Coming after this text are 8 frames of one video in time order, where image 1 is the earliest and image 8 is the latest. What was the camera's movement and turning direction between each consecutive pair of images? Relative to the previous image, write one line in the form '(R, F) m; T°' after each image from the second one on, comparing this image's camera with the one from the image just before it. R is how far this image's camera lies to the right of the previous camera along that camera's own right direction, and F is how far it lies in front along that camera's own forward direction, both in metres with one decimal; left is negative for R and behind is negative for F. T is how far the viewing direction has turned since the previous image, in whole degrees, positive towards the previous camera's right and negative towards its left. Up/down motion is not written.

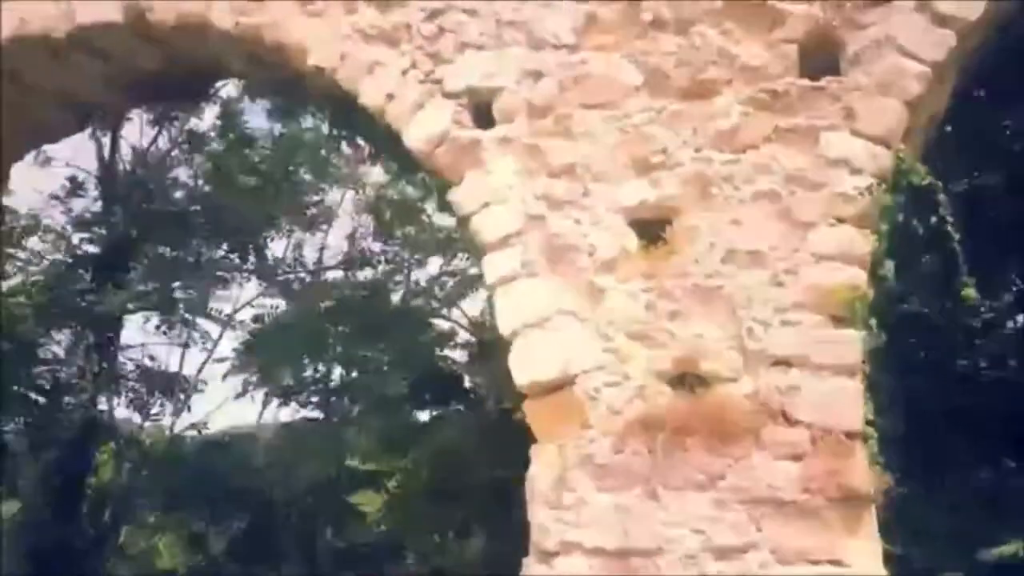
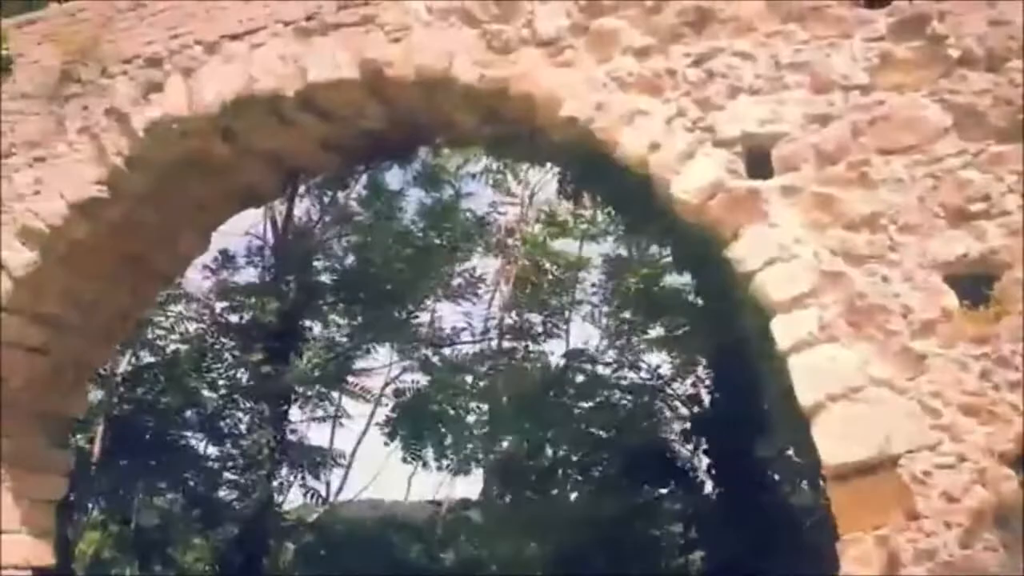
(-0.7, +0.3) m; -3°
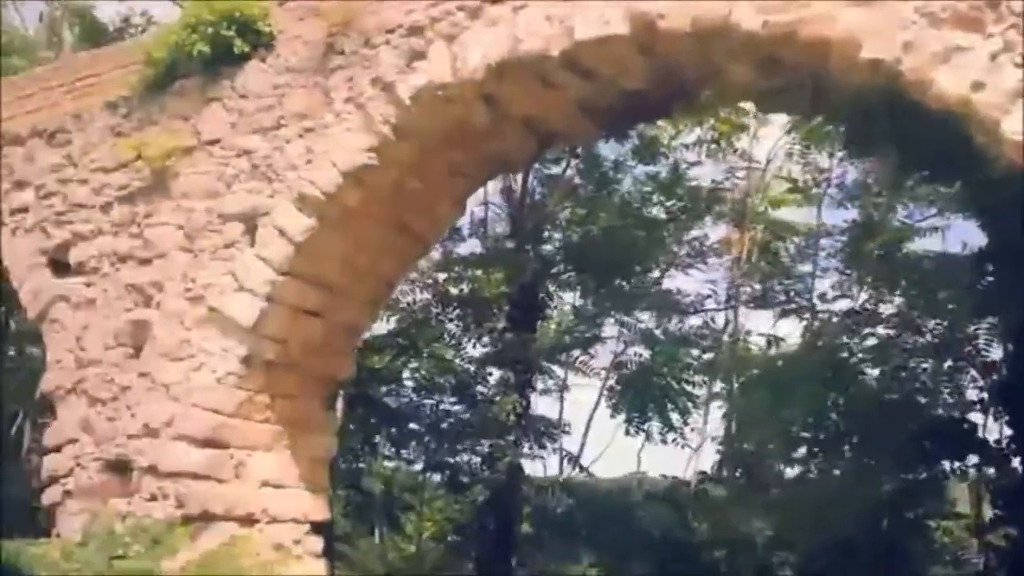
(-0.5, 0.0) m; -10°
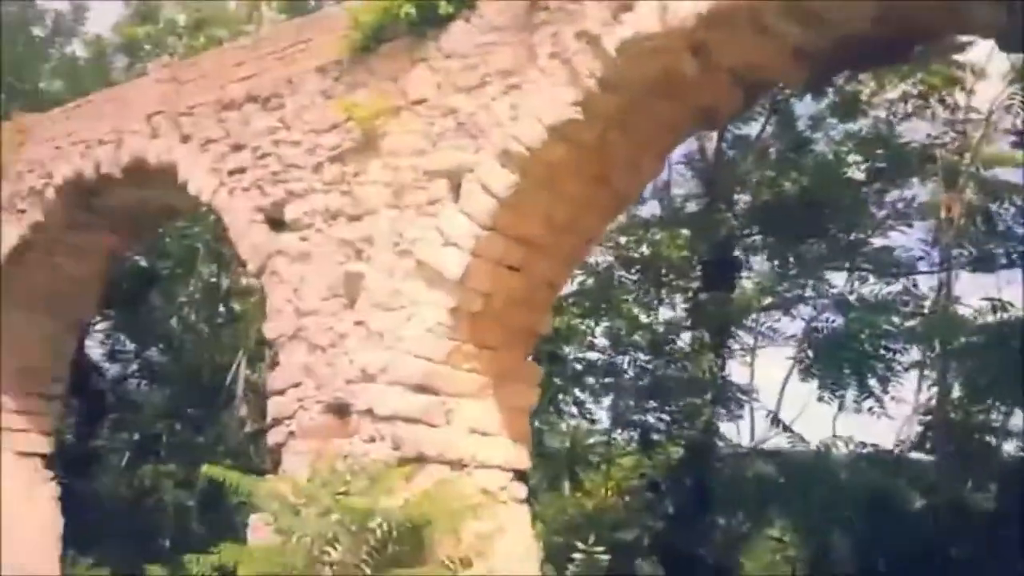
(-0.4, 0.0) m; -8°
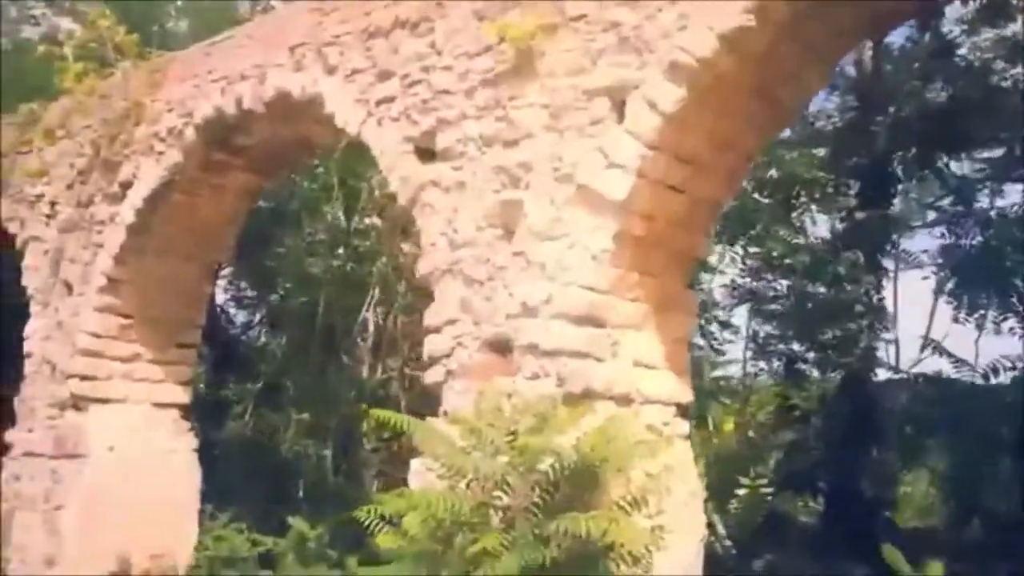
(-0.4, +0.1) m; -4°
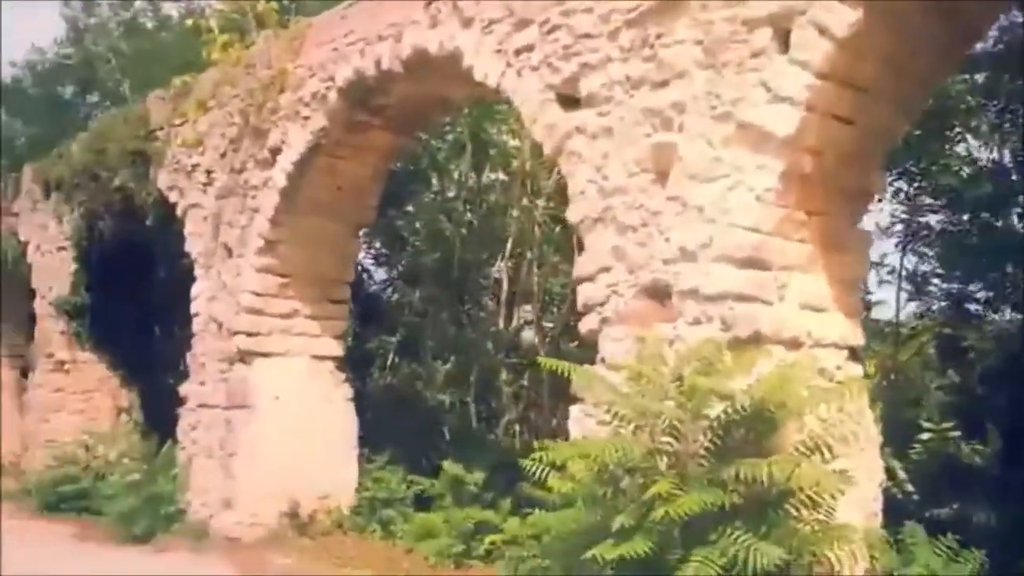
(-0.2, 0.0) m; -7°
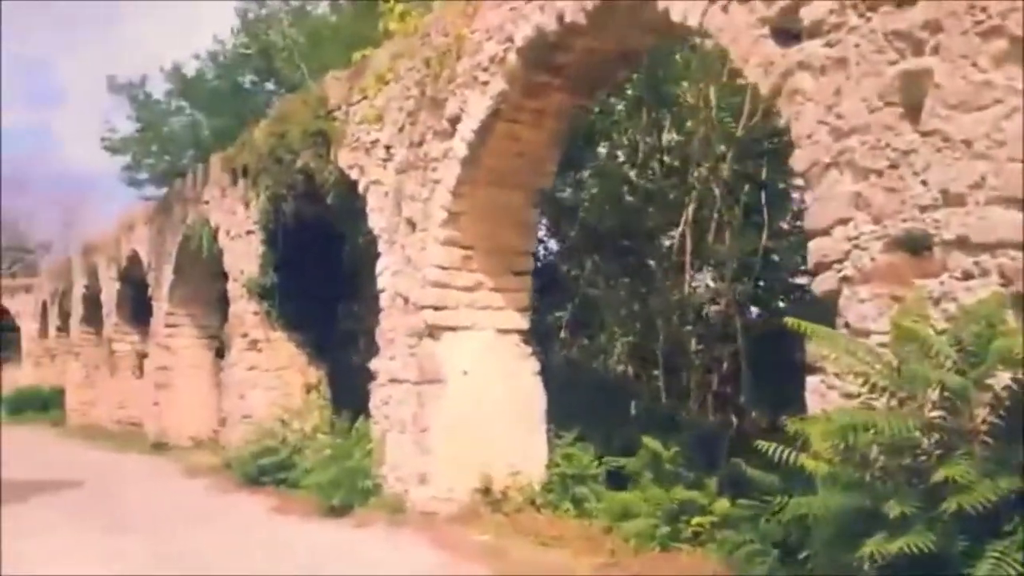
(-0.3, +0.2) m; -10°
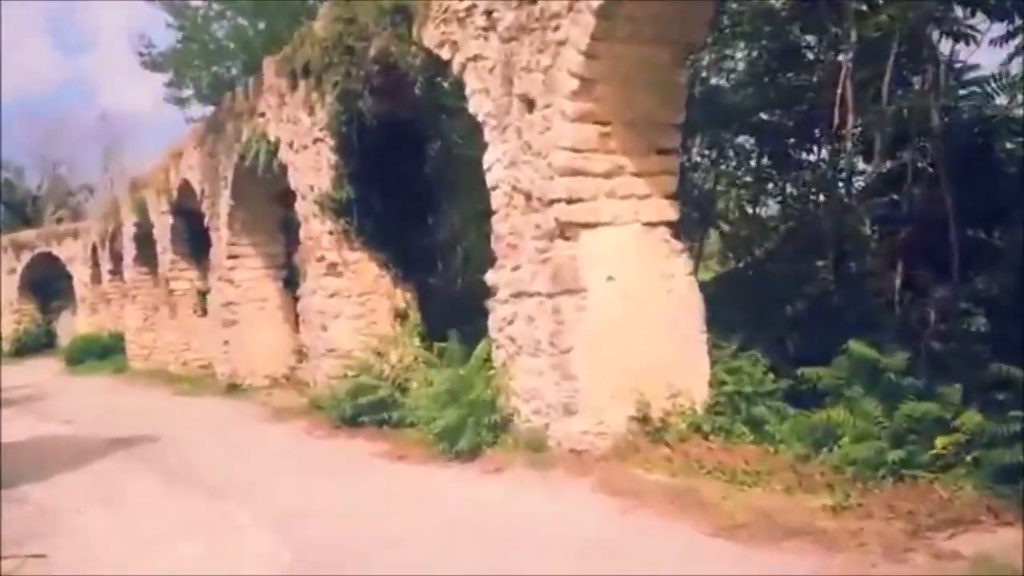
(-0.5, +0.9) m; -3°
